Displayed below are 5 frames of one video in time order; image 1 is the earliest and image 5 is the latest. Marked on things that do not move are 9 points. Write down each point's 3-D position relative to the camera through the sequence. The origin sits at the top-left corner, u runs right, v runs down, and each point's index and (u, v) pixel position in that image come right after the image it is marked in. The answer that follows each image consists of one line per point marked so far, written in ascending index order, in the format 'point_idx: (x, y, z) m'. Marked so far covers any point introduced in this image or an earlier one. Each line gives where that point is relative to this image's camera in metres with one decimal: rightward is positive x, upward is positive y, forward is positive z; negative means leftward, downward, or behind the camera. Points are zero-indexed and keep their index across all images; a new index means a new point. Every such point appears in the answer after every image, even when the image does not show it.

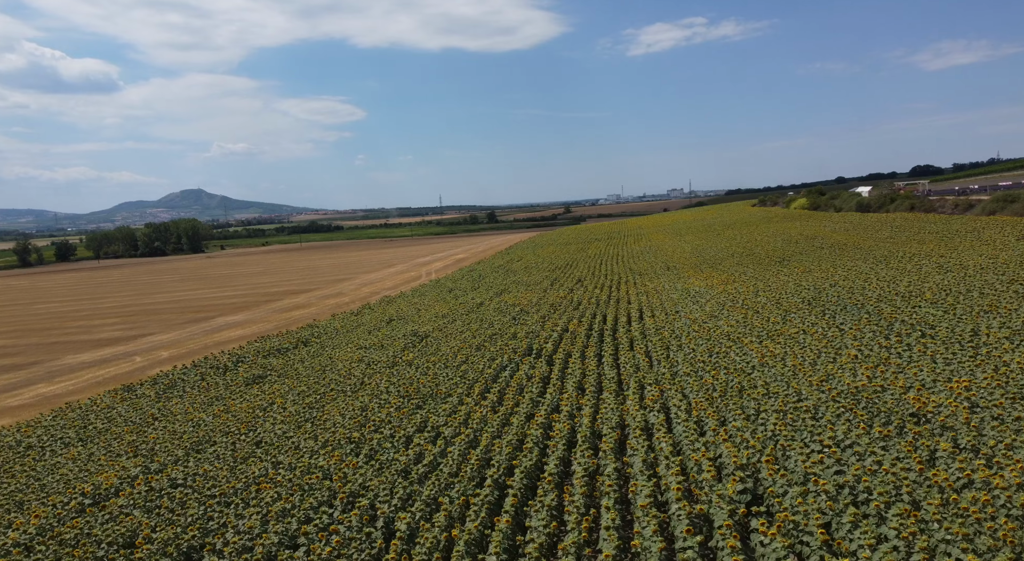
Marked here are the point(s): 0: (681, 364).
0: (+3.8, -1.9, +17.5) m
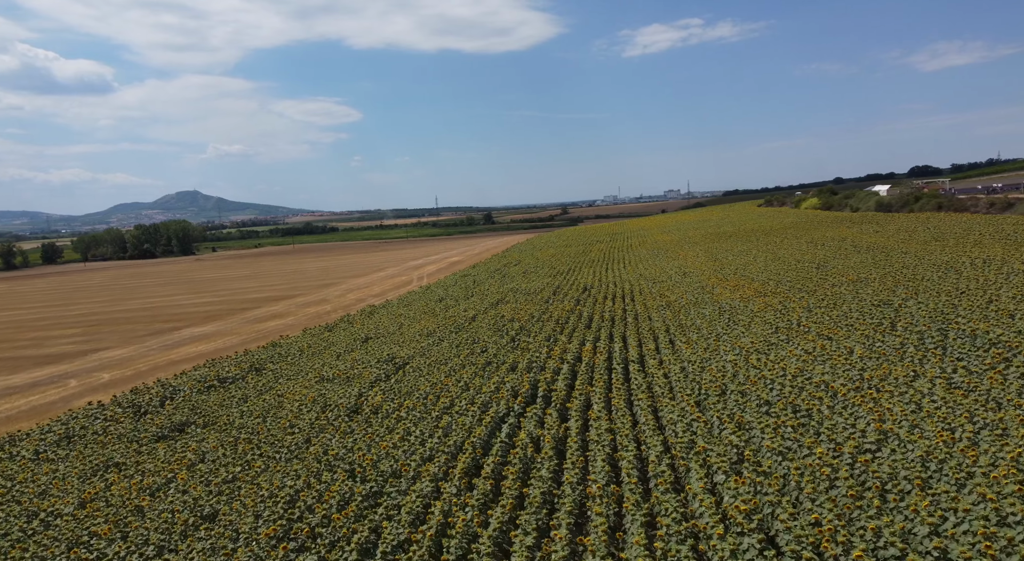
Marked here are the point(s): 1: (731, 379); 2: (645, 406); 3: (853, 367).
0: (+3.8, -2.3, +12.0) m
1: (+4.5, -2.0, +15.8) m
2: (+2.5, -2.4, +14.6) m
3: (+6.8, -1.7, +15.4) m
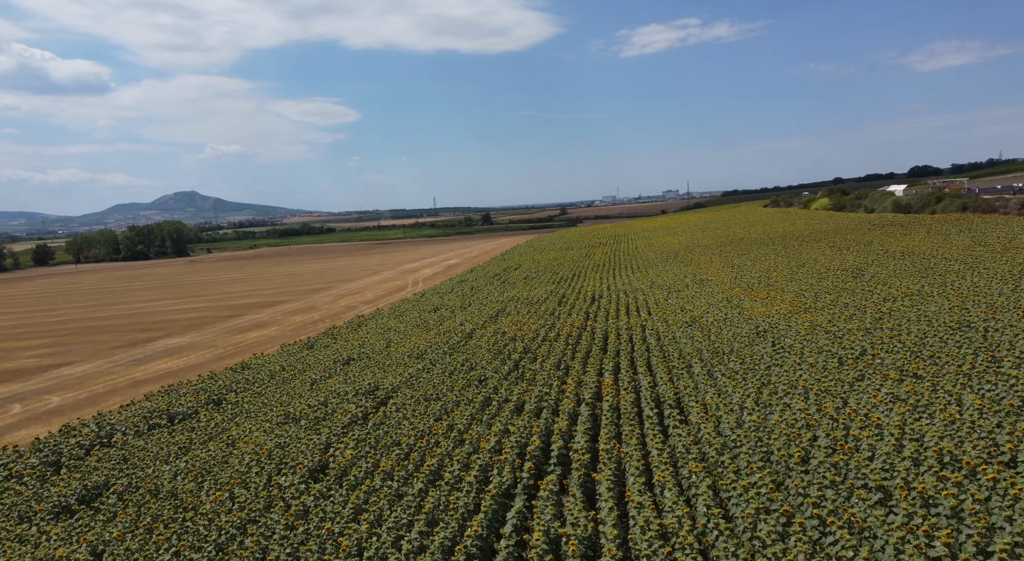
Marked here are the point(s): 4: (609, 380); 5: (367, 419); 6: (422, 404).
0: (+4.0, -2.8, +8.1) m
1: (+4.6, -2.5, +11.9) m
2: (+2.6, -2.8, +10.7) m
3: (+6.9, -2.2, +11.5) m
4: (+2.4, -2.4, +18.6) m
5: (-3.4, -3.2, +18.1) m
6: (-2.1, -2.9, +18.7) m
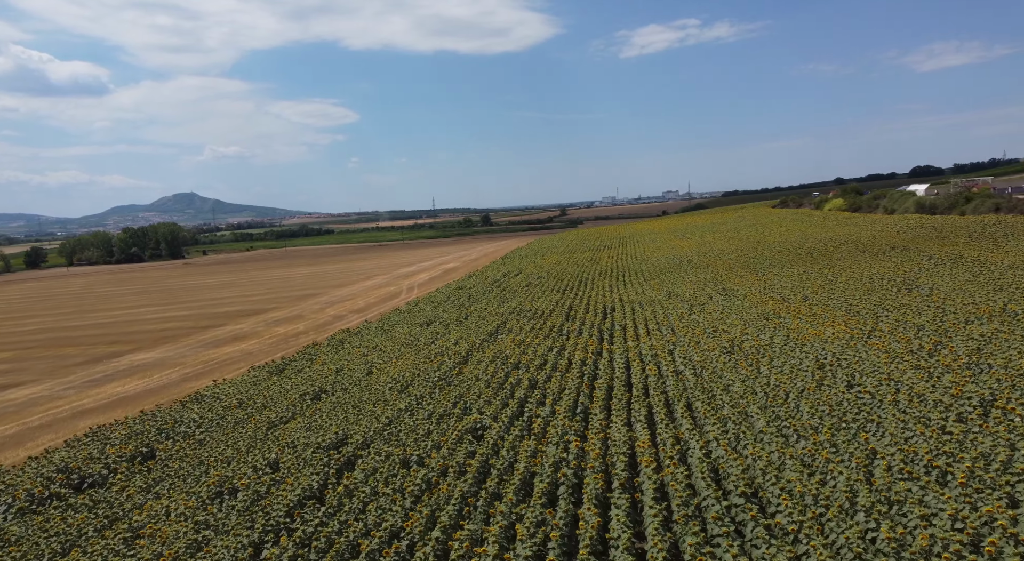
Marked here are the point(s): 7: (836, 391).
0: (+4.1, -3.3, +3.6) m
1: (+4.7, -2.9, +7.3) m
2: (+2.7, -3.3, +6.1) m
3: (+7.0, -2.7, +7.0) m
4: (+2.4, -2.9, +14.0) m
5: (-3.3, -3.7, +13.6) m
6: (-2.0, -3.4, +14.1) m
7: (+6.7, -2.2, +15.9) m
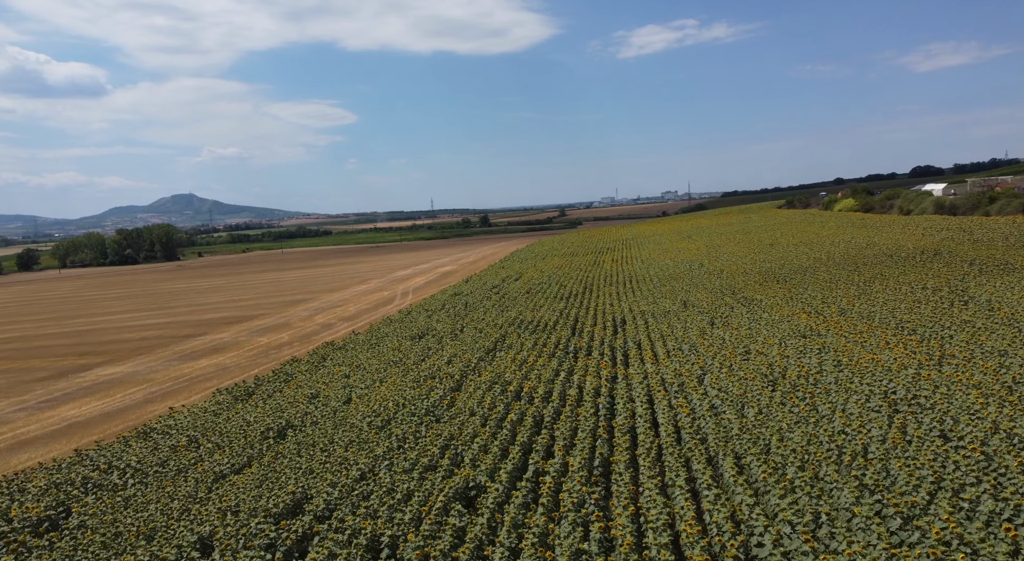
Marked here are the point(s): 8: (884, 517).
0: (+4.1, -3.6, 0.0) m
1: (+4.7, -3.3, +3.8) m
2: (+2.8, -3.7, +2.5) m
3: (+7.1, -3.0, +3.4) m
4: (+2.5, -3.2, +10.5) m
5: (-3.3, -4.1, +10.0) m
6: (-2.0, -3.8, +10.5) m
7: (+6.7, -2.6, +12.4) m
8: (+4.8, -3.1, +10.0) m
